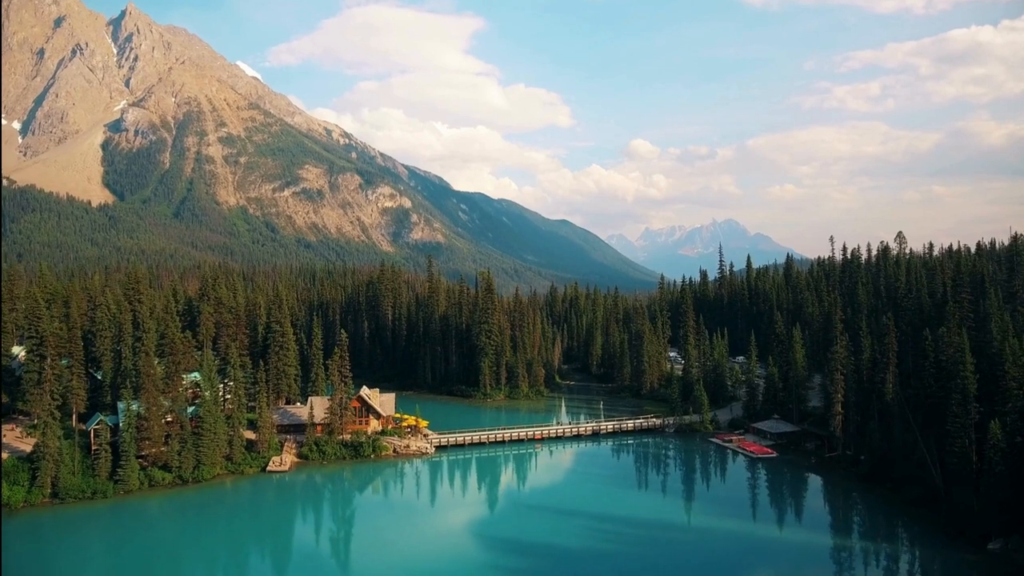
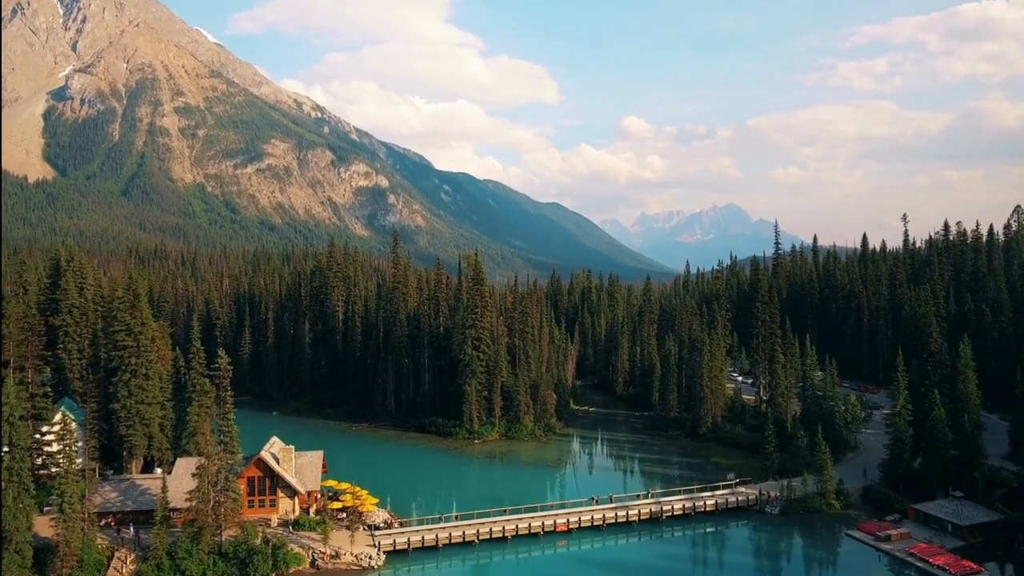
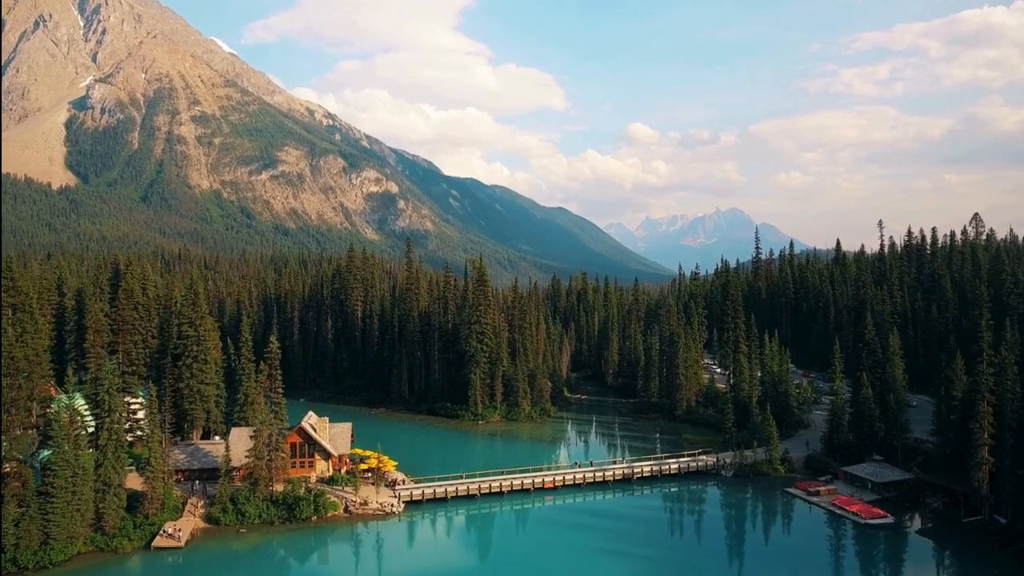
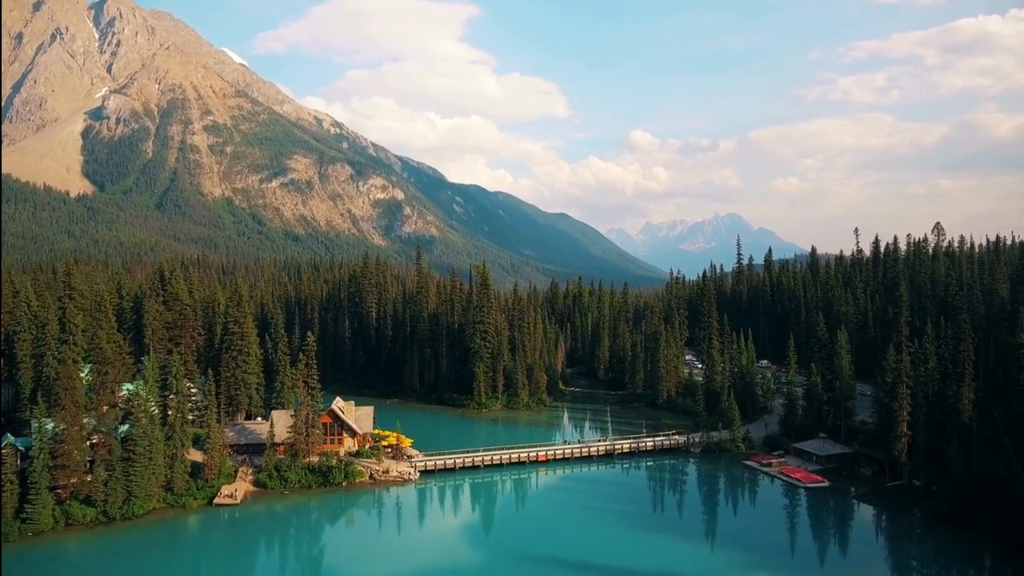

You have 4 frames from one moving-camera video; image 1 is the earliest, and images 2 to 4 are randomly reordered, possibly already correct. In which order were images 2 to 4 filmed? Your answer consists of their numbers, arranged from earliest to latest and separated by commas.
4, 3, 2
